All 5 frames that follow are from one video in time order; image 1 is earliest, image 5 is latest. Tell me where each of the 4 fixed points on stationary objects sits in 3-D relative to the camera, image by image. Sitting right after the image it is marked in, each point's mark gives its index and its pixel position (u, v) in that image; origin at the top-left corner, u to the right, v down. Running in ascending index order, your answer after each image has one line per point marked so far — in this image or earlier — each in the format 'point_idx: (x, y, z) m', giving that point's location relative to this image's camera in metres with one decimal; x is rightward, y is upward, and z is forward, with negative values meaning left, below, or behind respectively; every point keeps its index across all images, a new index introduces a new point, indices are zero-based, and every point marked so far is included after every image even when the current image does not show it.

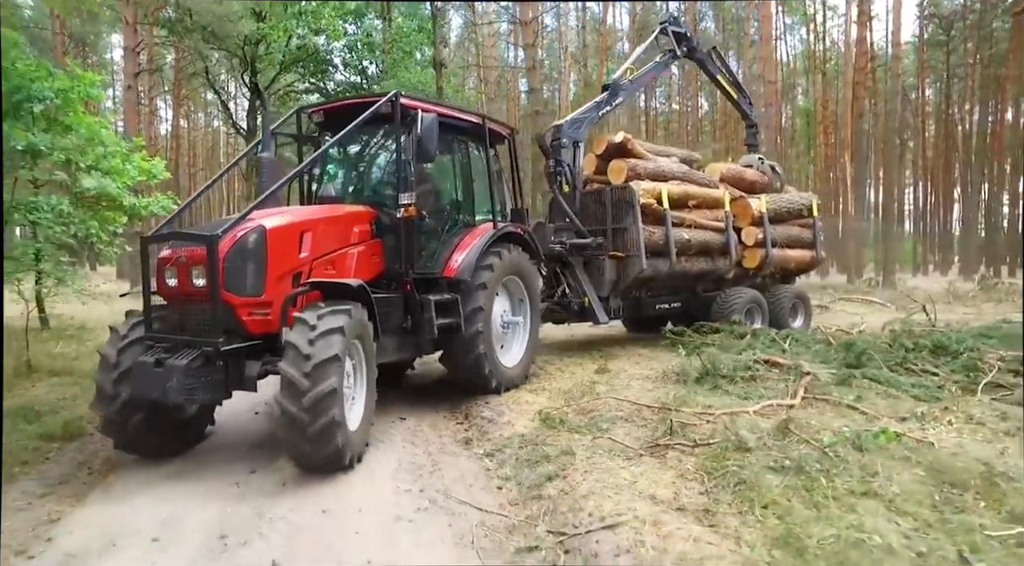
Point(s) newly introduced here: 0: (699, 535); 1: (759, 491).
0: (+0.9, -1.1, +3.0) m
1: (+1.3, -1.1, +3.4) m
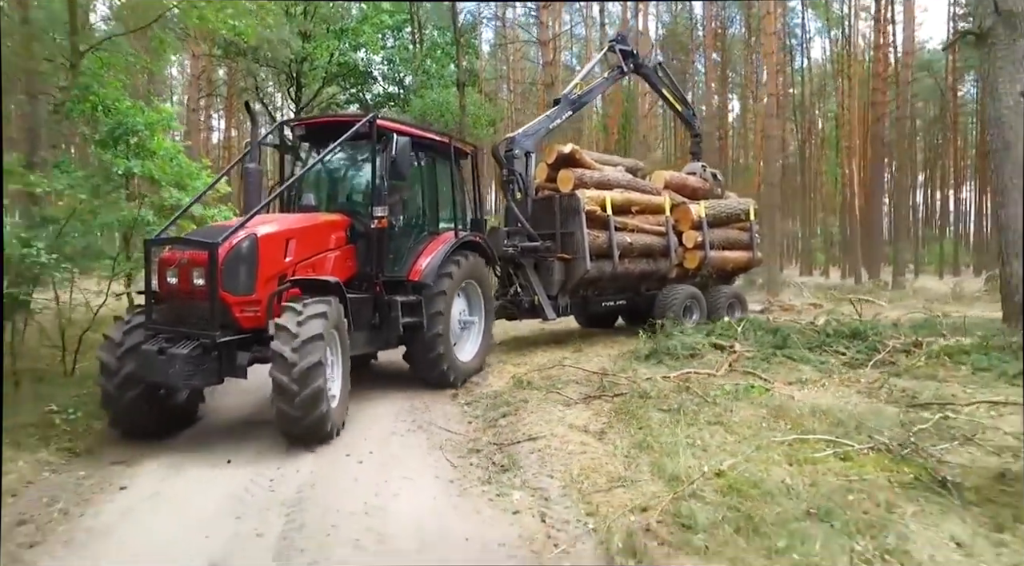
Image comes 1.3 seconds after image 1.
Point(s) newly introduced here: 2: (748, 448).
0: (+0.5, -1.1, +4.6) m
1: (+1.0, -1.0, +4.9) m
2: (+1.5, -1.0, +4.2) m
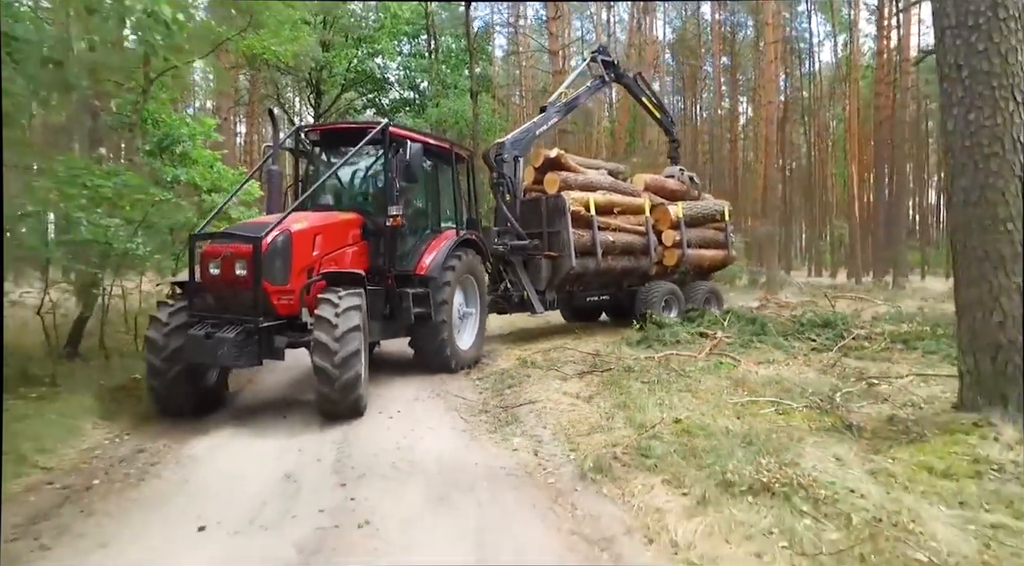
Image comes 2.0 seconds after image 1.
0: (+0.5, -1.0, +5.6) m
1: (+1.0, -0.9, +5.9) m
2: (+1.5, -0.9, +5.1) m
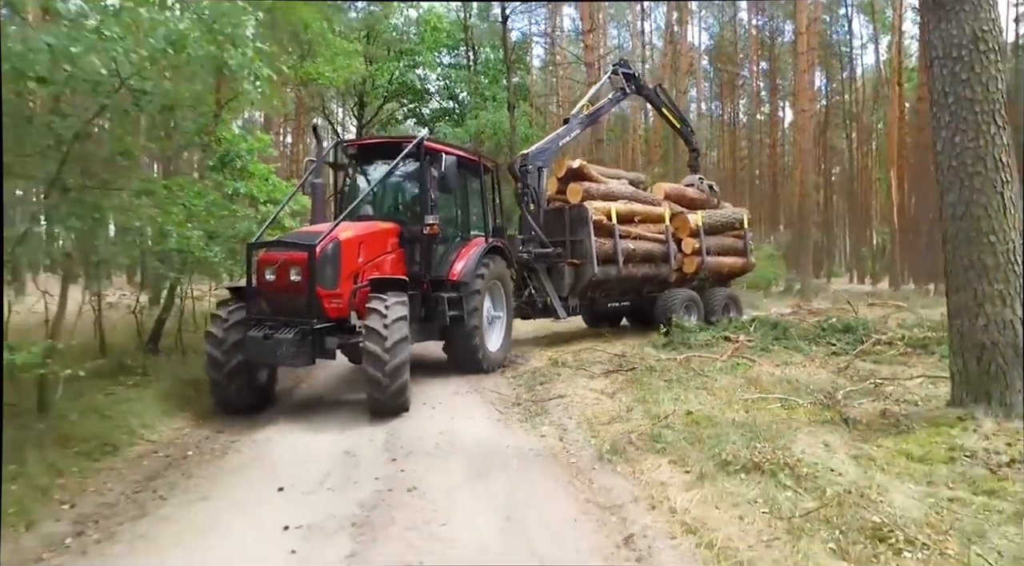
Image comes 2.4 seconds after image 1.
0: (+0.8, -1.1, +6.1) m
1: (+1.3, -1.0, +6.5) m
2: (+1.8, -1.0, +5.6) m
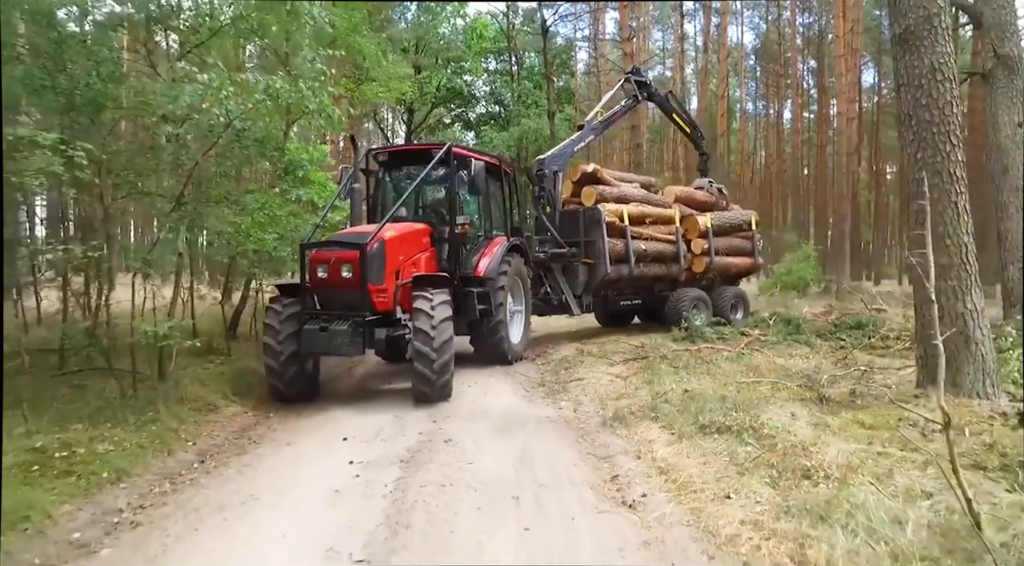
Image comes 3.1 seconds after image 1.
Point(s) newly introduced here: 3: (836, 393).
0: (+1.1, -1.0, +7.0) m
1: (+1.6, -0.9, +7.3) m
2: (+2.0, -1.0, +6.5) m
3: (+2.8, -0.9, +5.7) m
